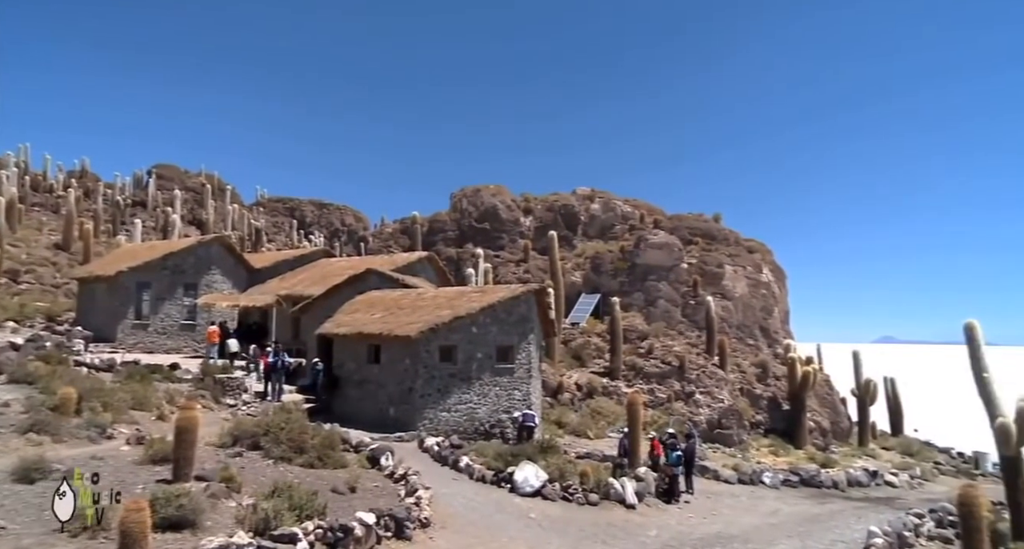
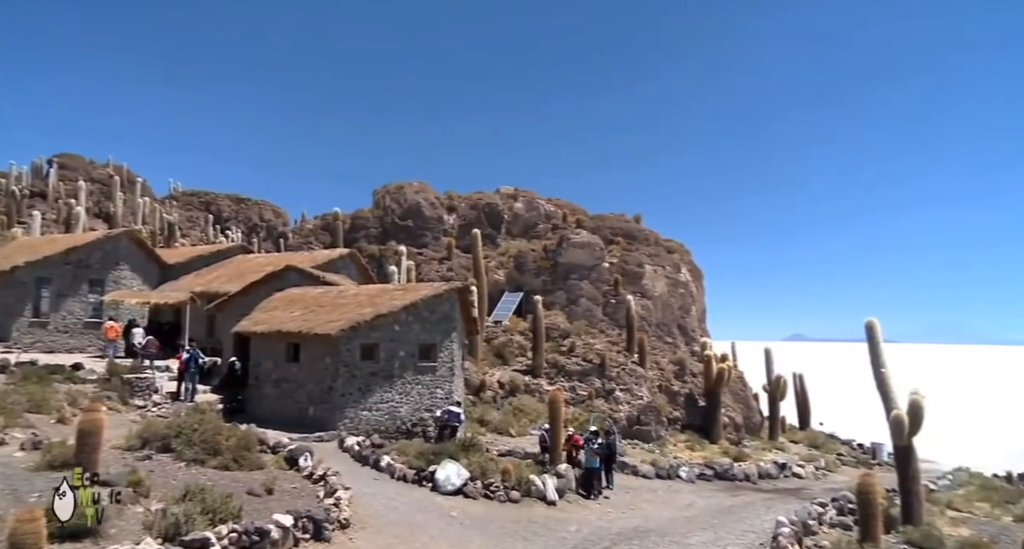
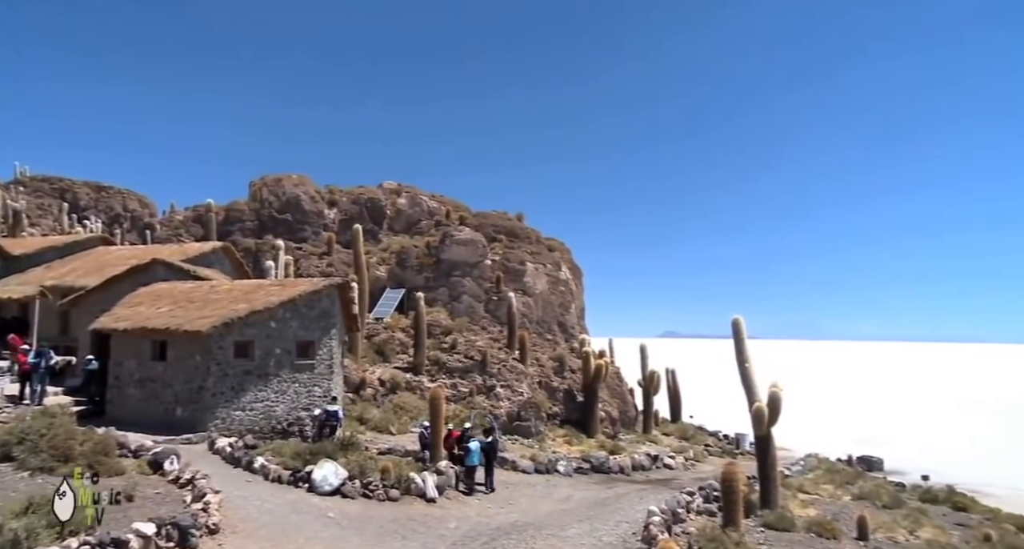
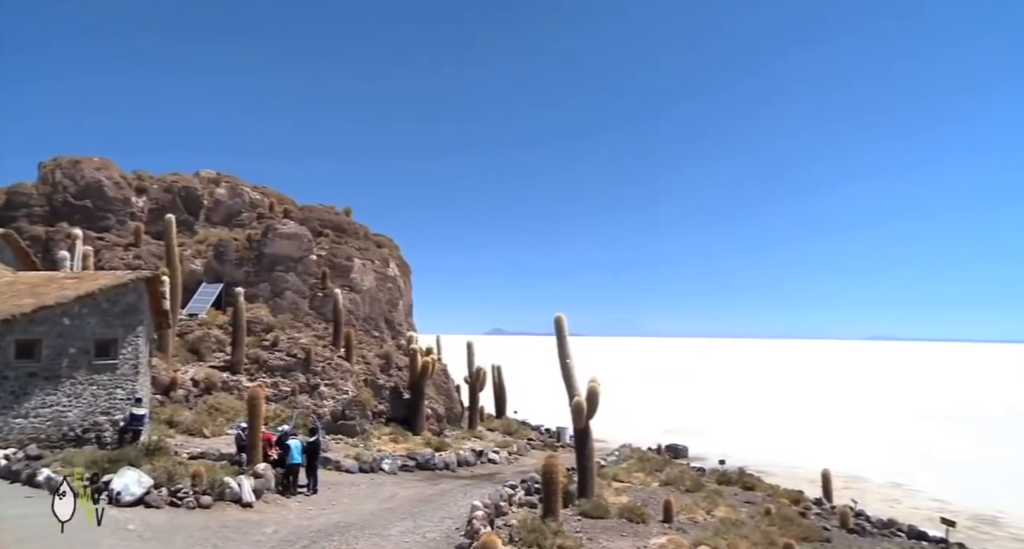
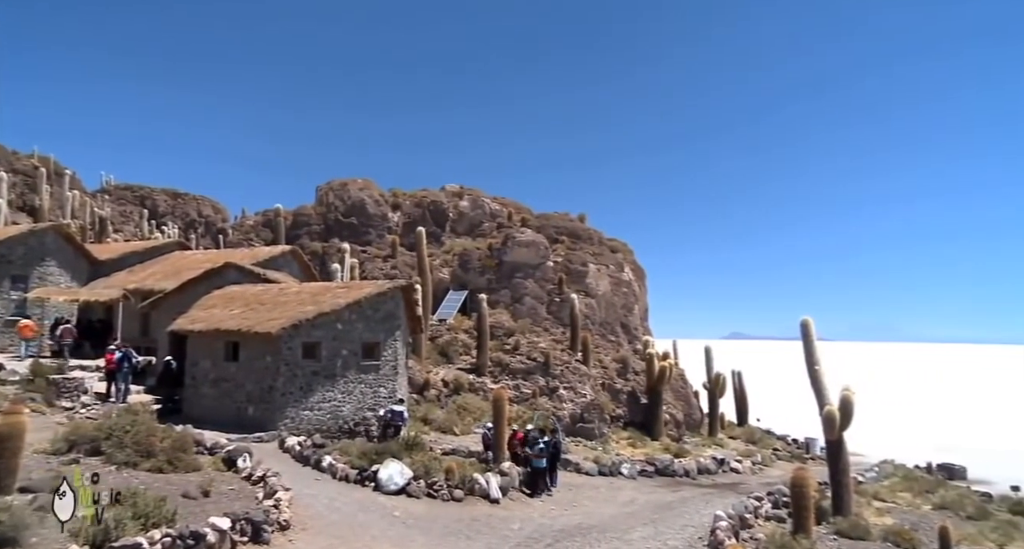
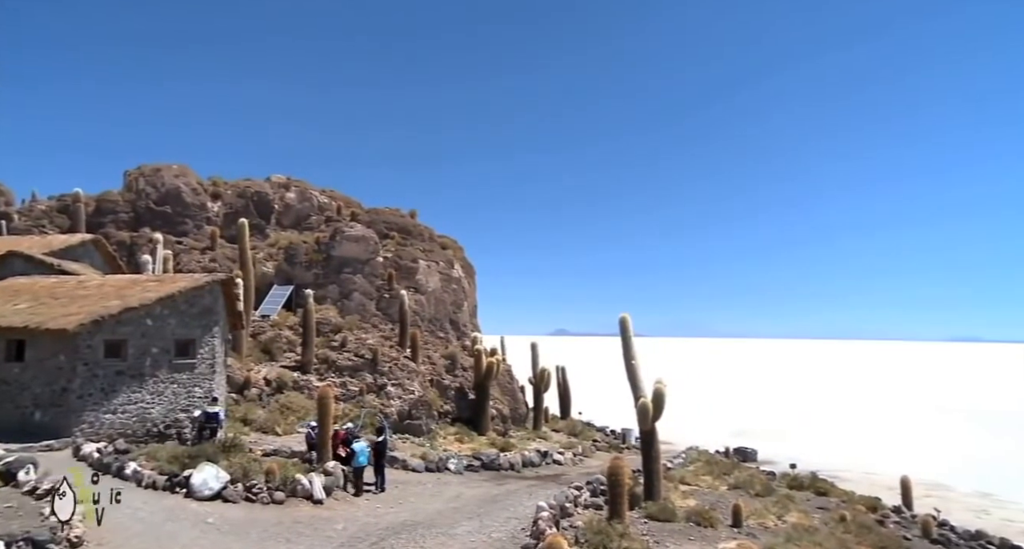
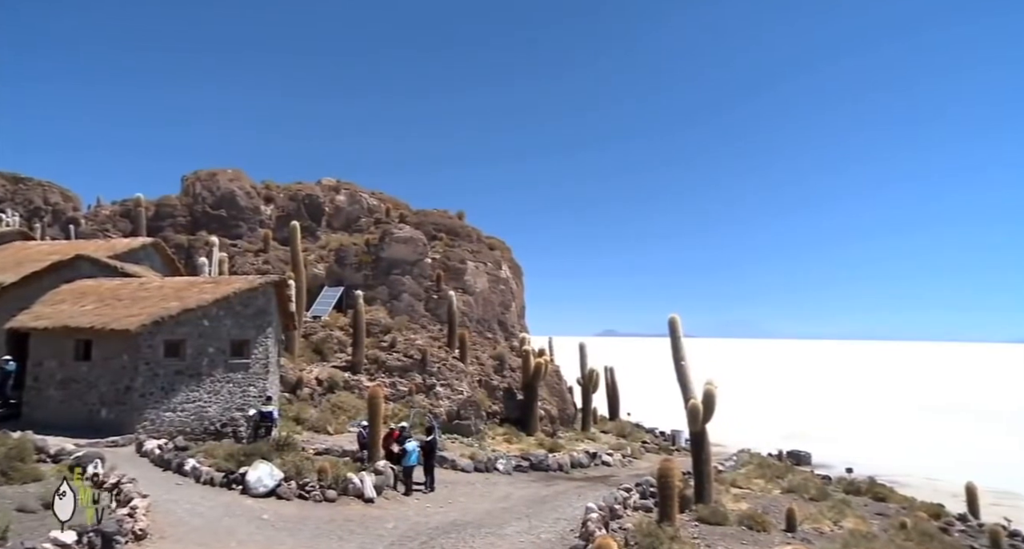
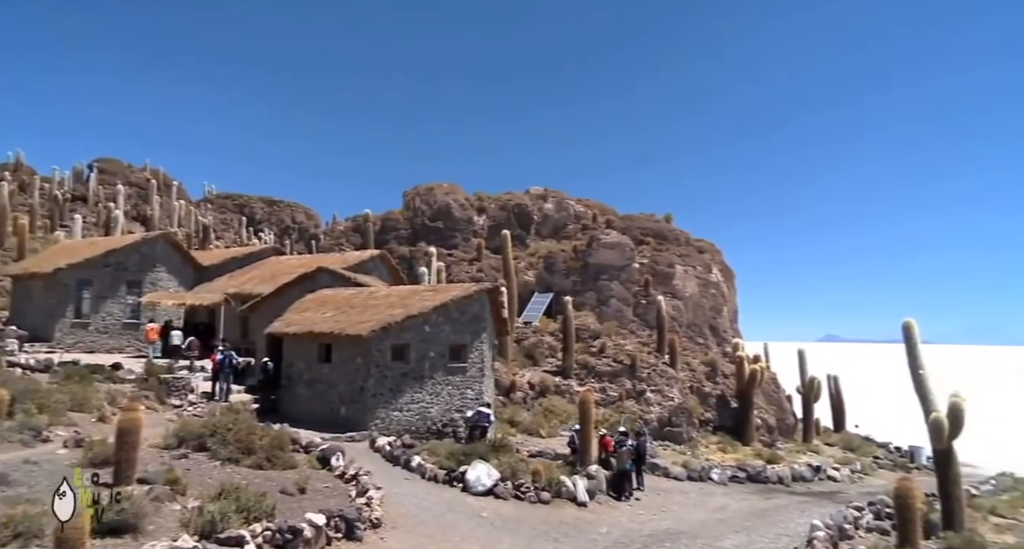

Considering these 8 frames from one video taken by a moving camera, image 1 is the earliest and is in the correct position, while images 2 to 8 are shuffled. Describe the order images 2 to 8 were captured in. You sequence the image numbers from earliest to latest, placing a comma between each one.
8, 2, 5, 3, 7, 6, 4
